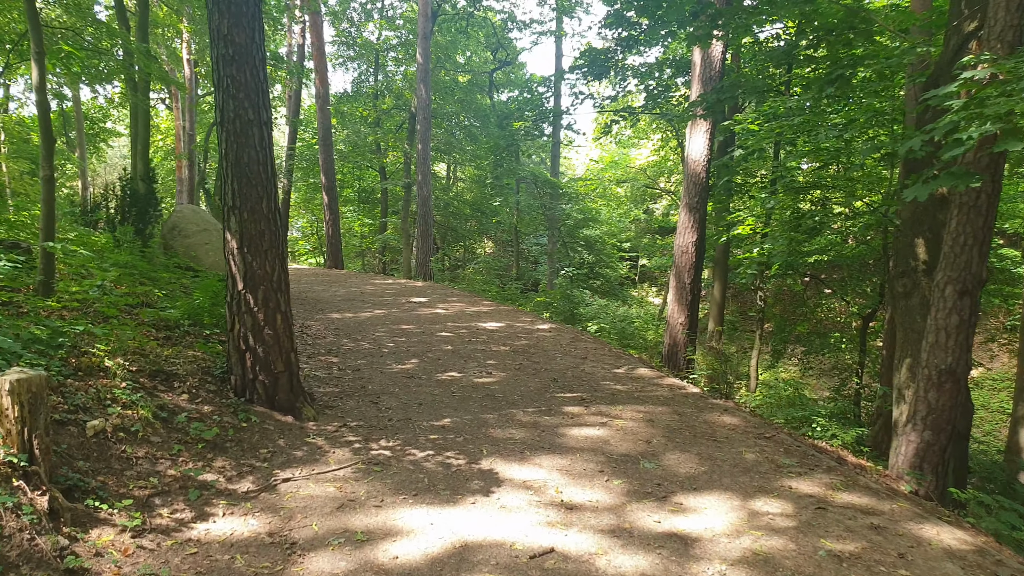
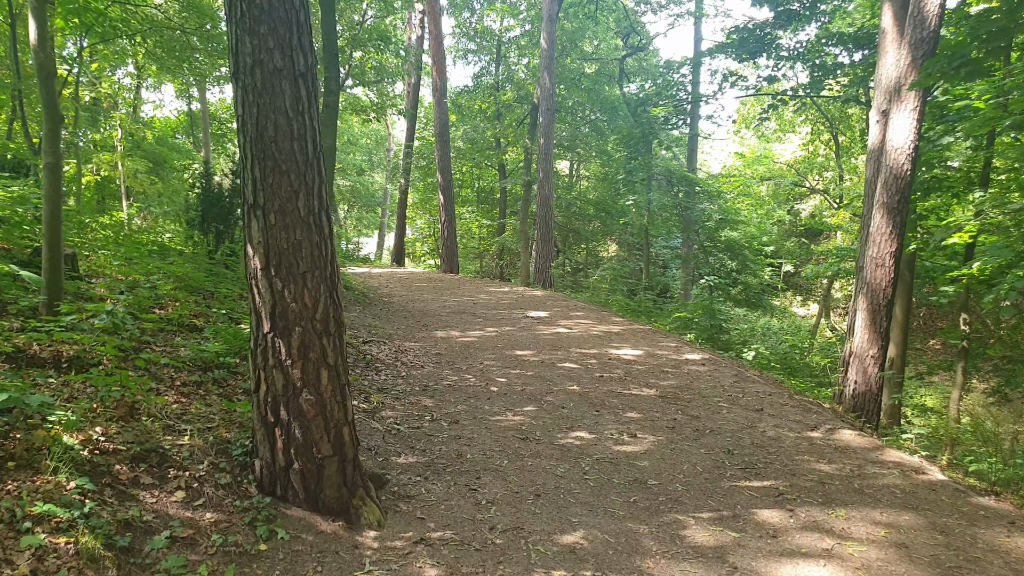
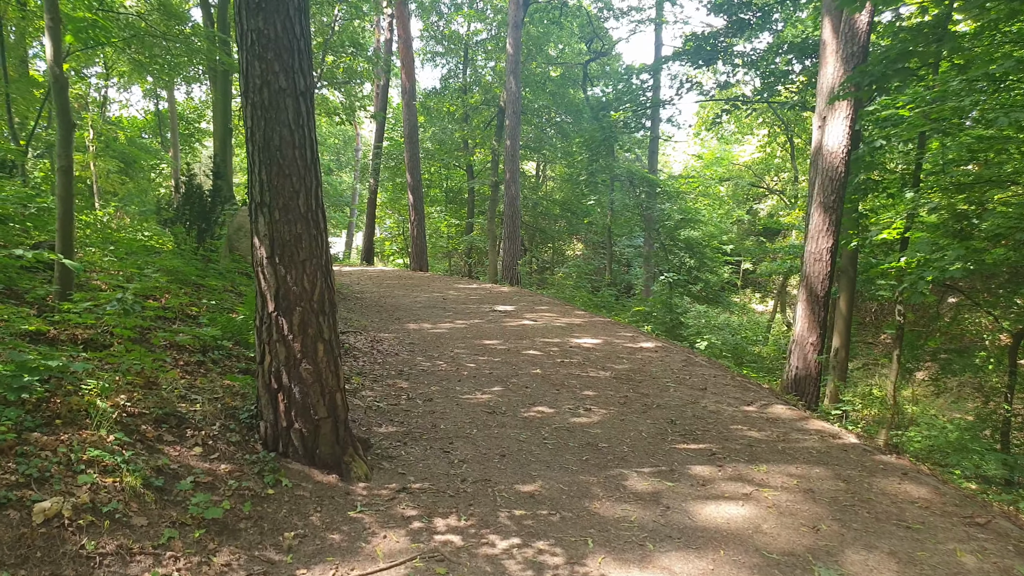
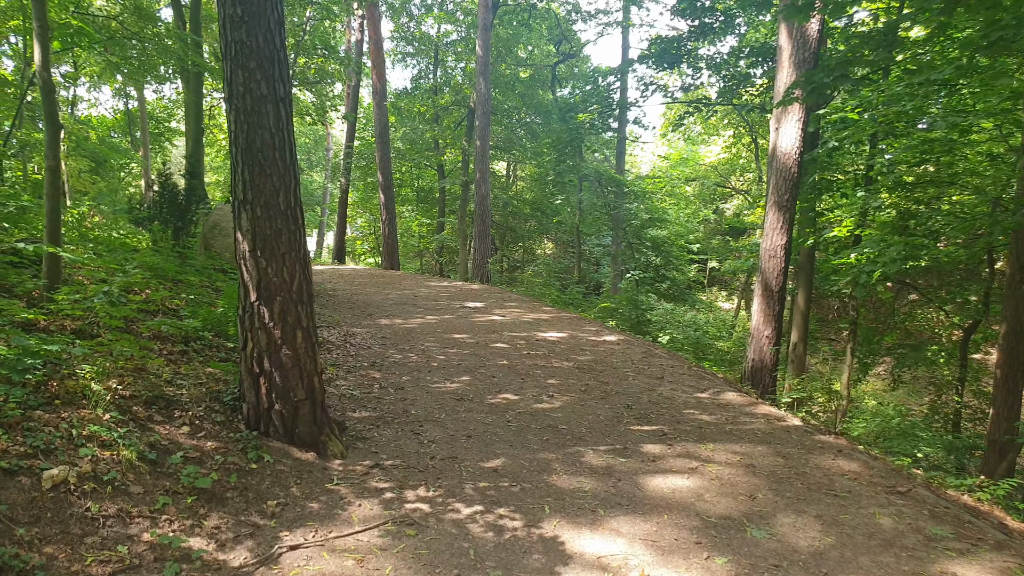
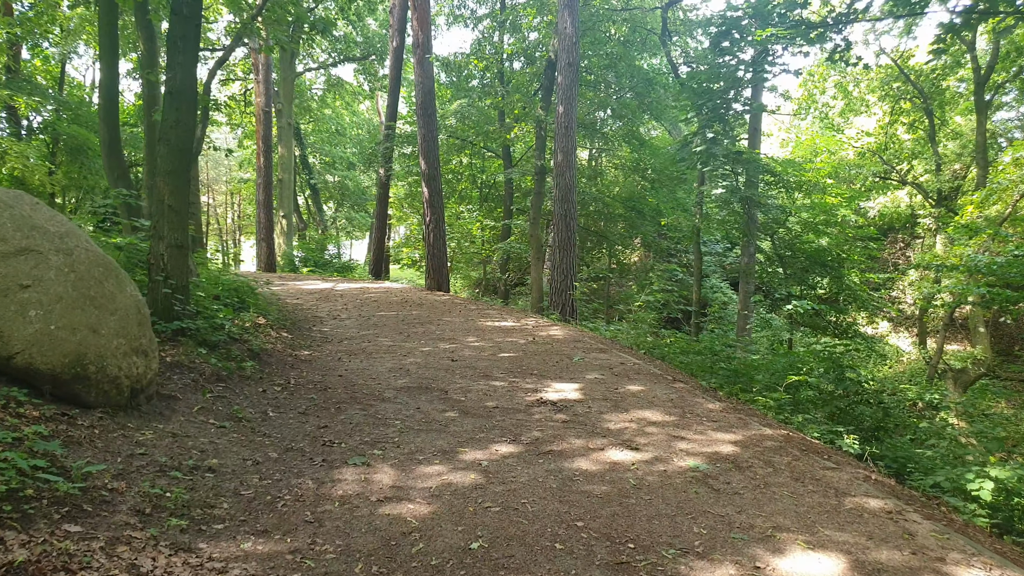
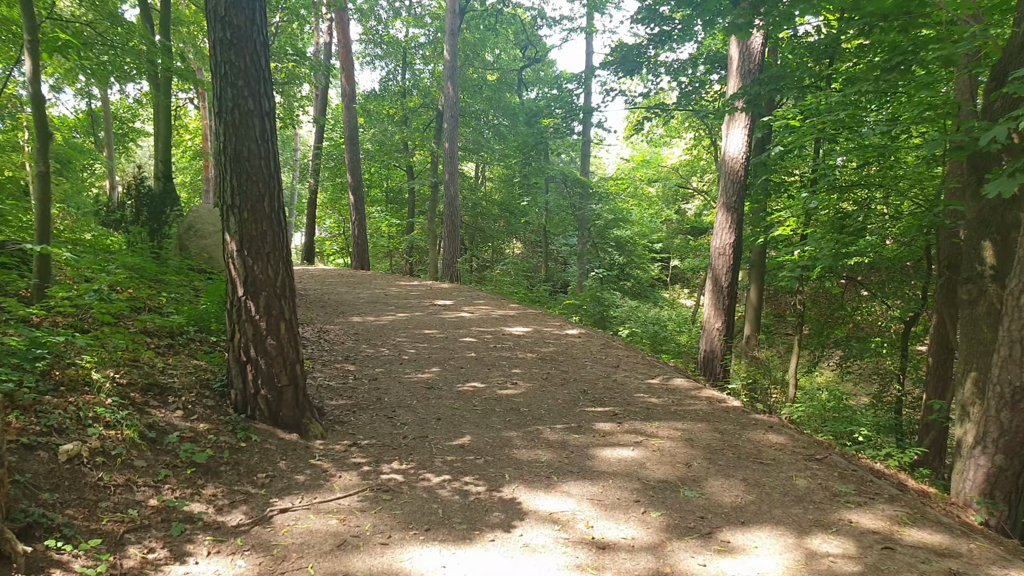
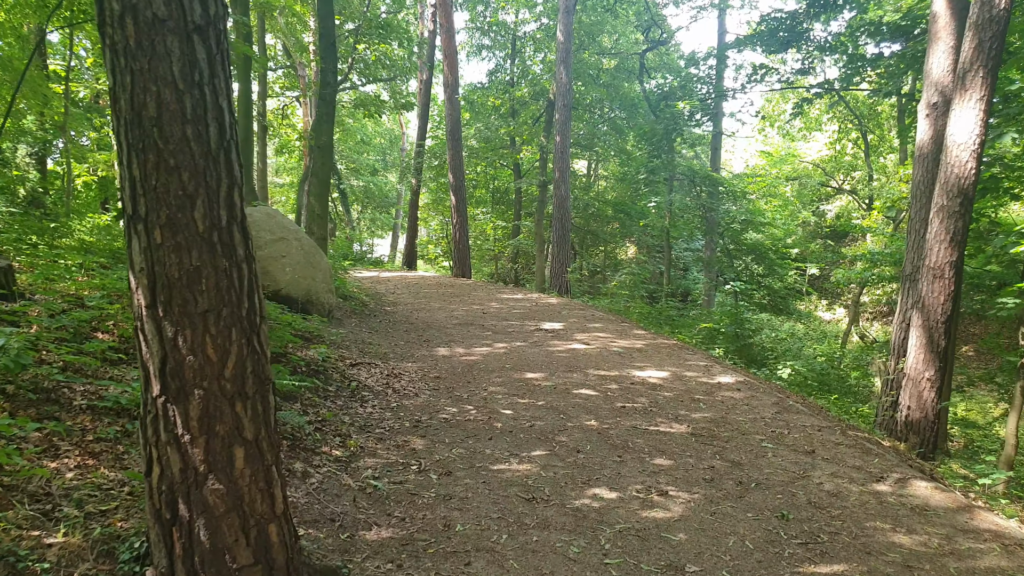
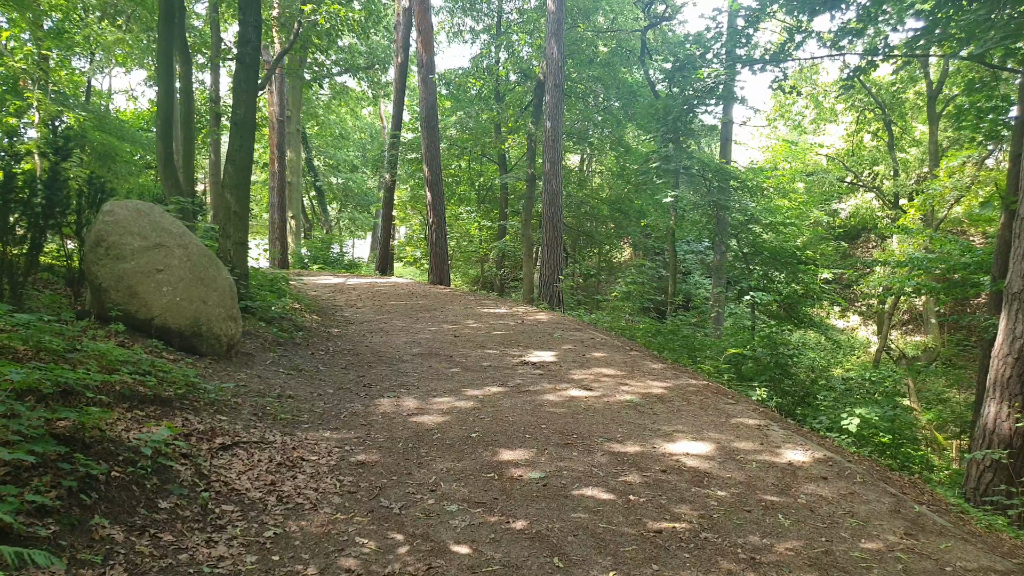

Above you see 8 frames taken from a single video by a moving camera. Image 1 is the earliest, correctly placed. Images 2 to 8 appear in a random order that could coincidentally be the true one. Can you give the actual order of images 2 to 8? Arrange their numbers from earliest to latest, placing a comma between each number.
6, 4, 3, 2, 7, 8, 5
